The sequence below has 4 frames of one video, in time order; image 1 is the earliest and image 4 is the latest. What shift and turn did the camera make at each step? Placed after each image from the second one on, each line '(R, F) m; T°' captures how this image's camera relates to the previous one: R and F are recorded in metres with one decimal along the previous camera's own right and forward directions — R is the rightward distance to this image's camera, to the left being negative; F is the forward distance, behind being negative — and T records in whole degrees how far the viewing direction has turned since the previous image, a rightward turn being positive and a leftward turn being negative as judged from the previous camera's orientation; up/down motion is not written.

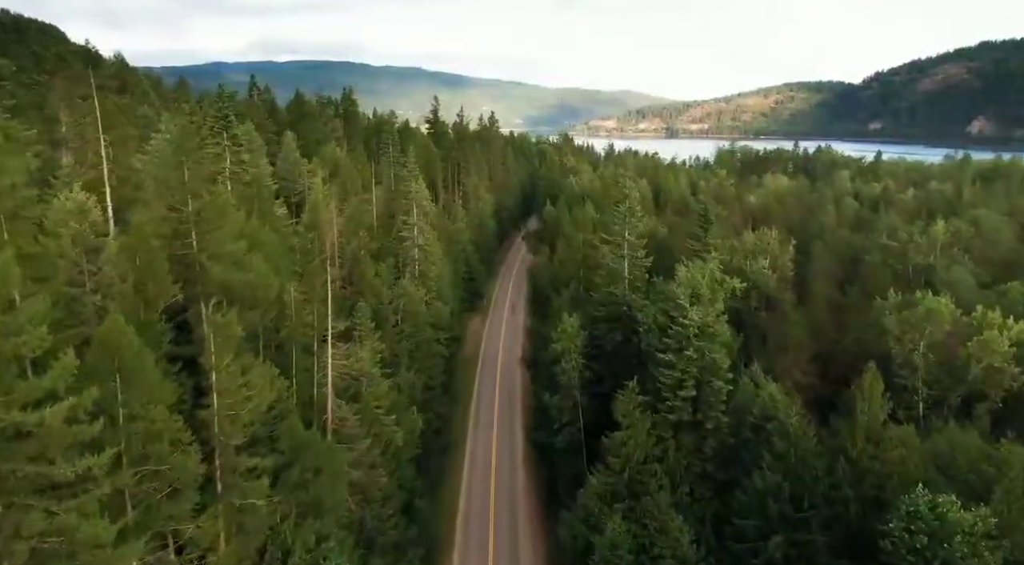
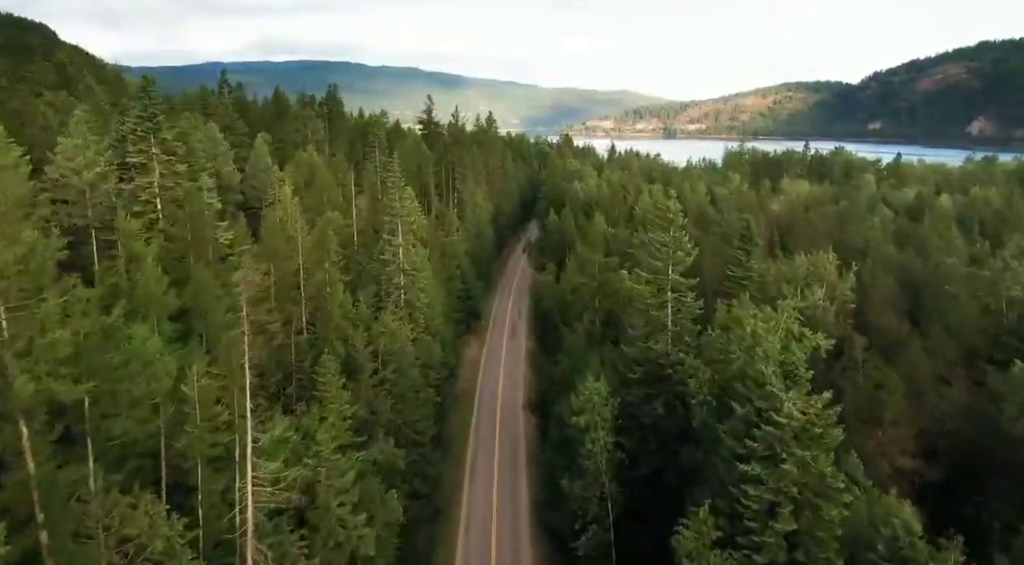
(-0.5, +9.7) m; 0°
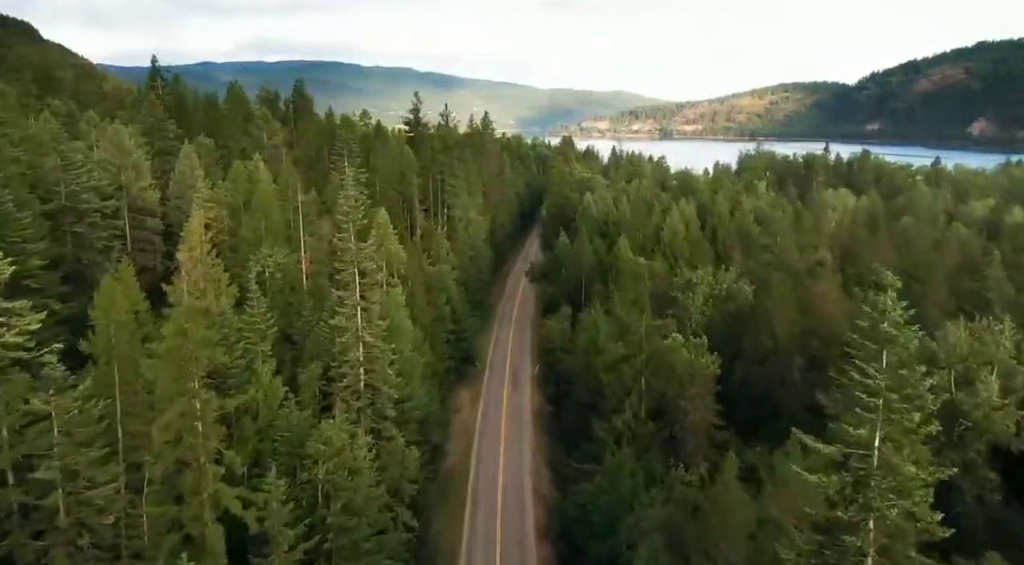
(-0.7, +16.3) m; 0°
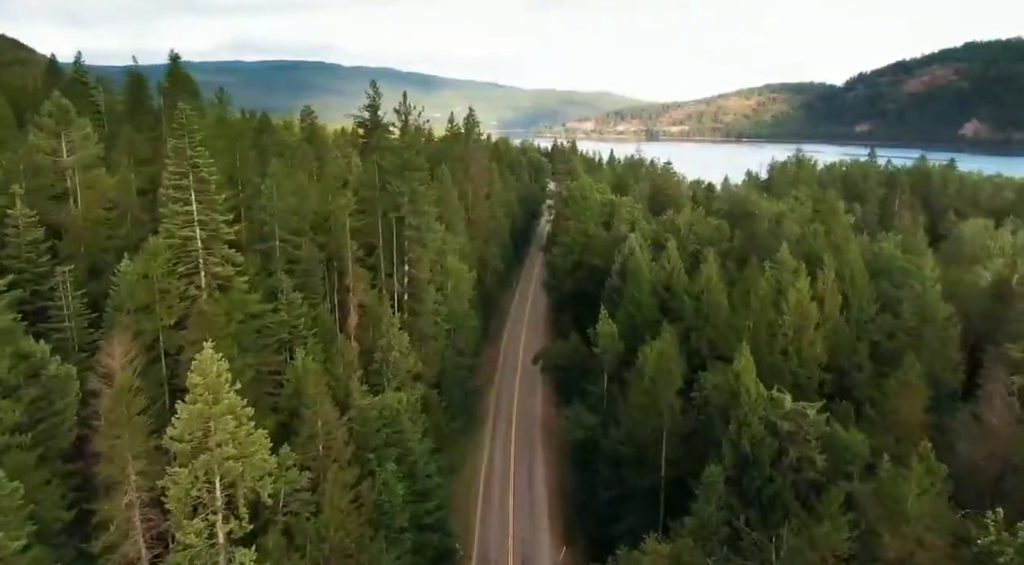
(-1.4, +33.3) m; +1°
